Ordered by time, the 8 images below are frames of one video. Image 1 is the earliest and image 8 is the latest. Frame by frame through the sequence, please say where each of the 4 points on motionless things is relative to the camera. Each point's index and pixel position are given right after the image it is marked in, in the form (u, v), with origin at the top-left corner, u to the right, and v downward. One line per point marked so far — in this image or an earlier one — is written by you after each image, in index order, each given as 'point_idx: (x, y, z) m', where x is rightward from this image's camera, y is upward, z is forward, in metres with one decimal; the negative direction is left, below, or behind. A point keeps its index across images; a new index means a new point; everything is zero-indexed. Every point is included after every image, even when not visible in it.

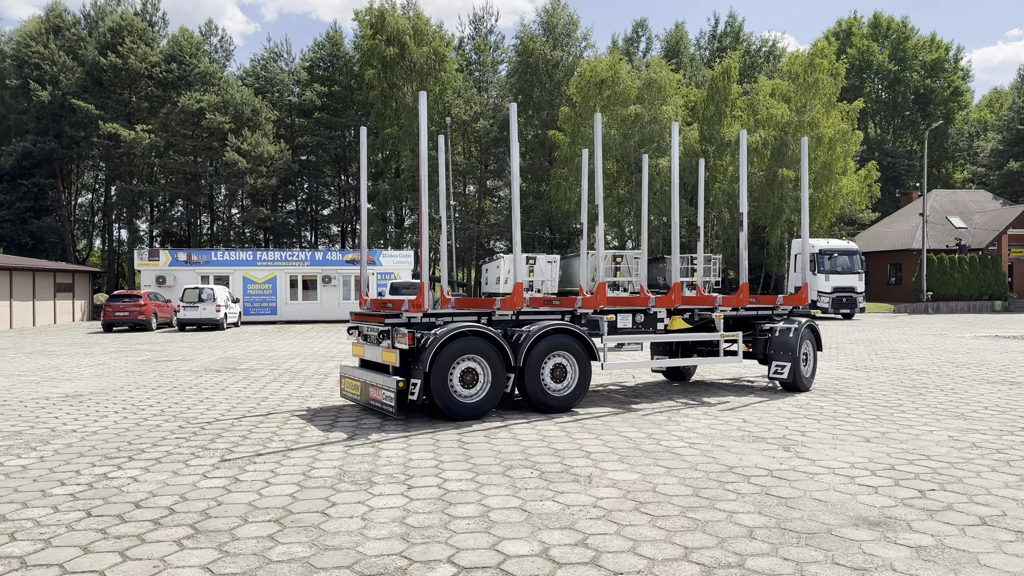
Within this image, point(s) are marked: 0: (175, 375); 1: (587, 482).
0: (-5.7, -1.5, +13.8) m
1: (+0.6, -1.5, +6.2) m
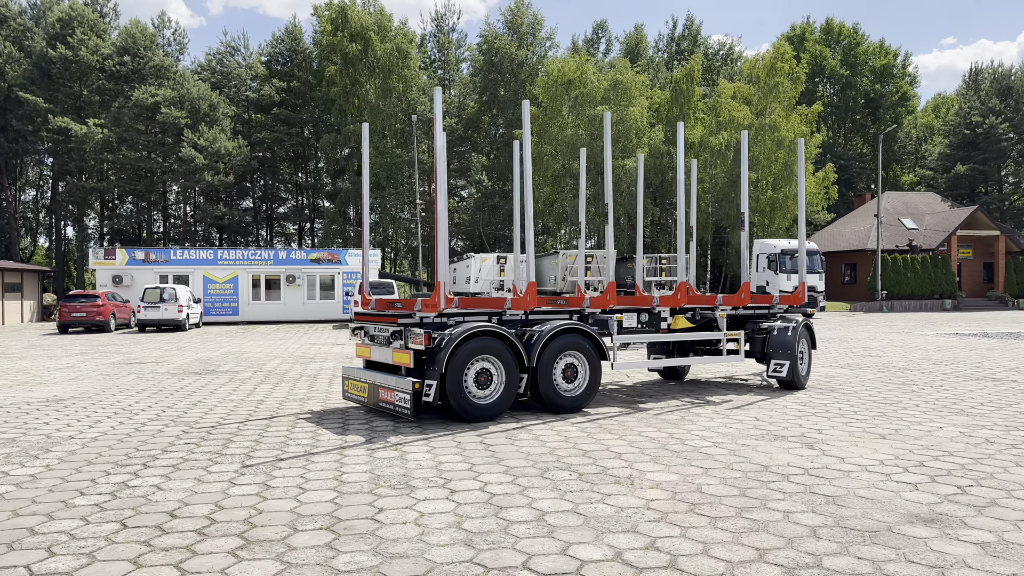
0: (-5.9, -1.5, +13.3) m
1: (+0.9, -1.5, +6.2) m
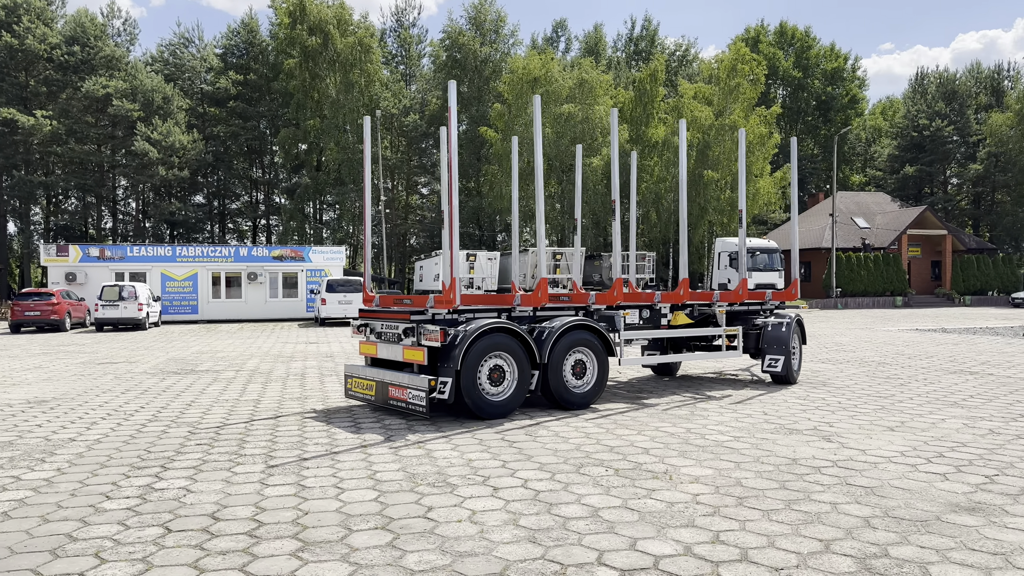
0: (-6.0, -1.4, +12.9) m
1: (+1.2, -1.4, +6.2) m
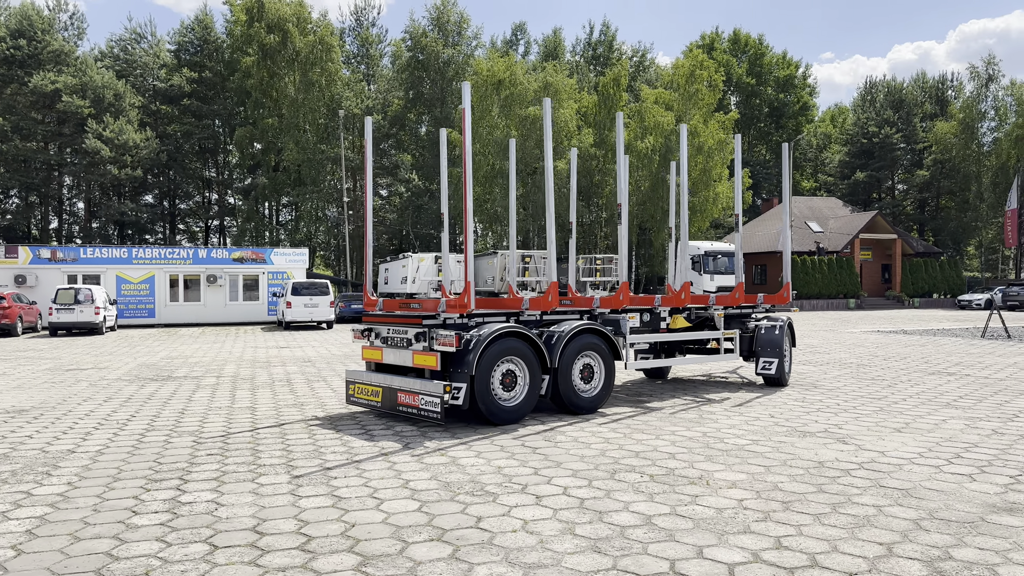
0: (-6.2, -1.5, +12.4) m
1: (+1.5, -1.5, +6.2) m
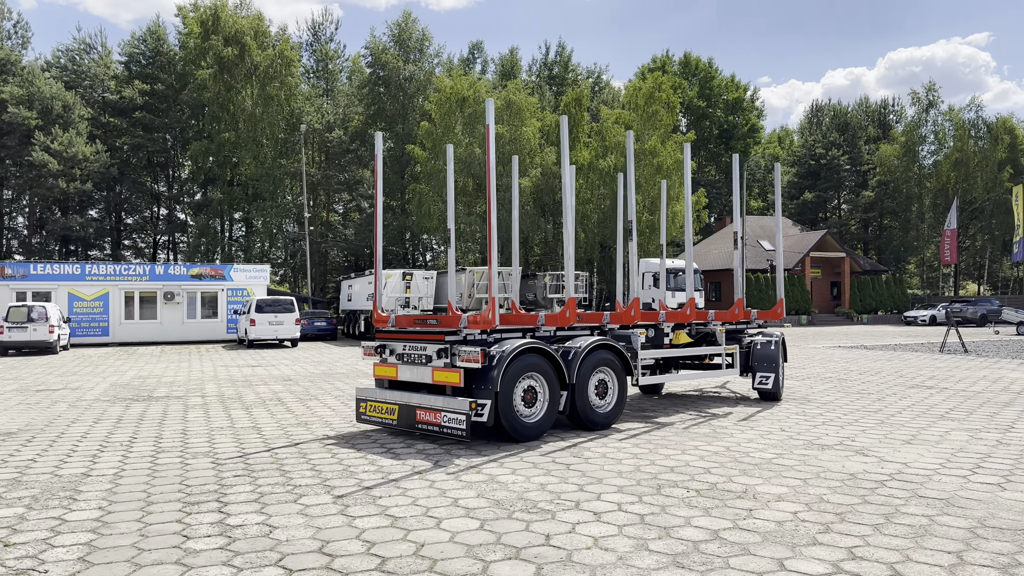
0: (-6.2, -1.7, +11.9) m
1: (+1.9, -1.6, +6.2) m
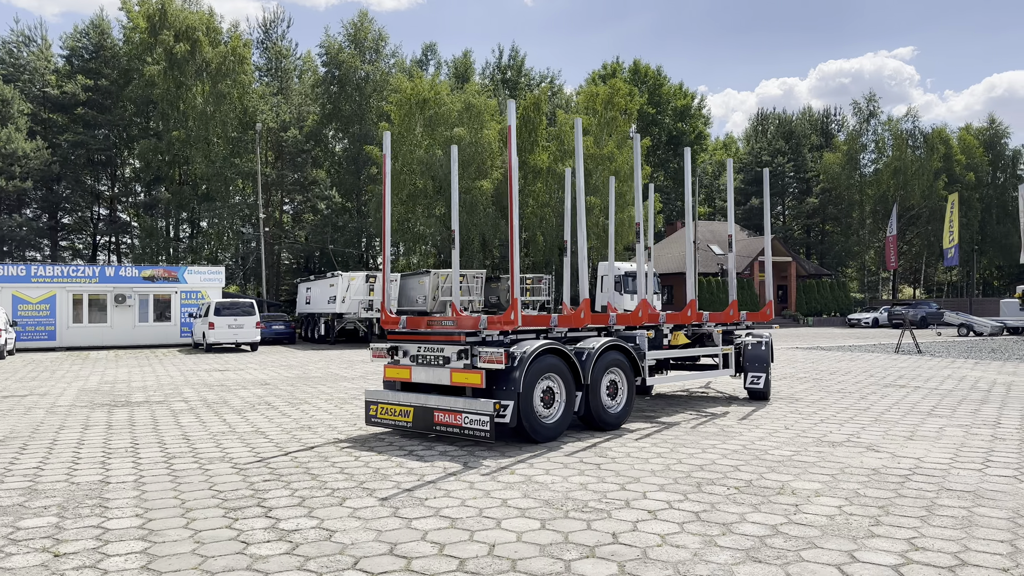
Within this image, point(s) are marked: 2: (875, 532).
0: (-6.2, -1.7, +11.5) m
1: (+2.2, -1.6, +6.4) m
2: (+2.4, -1.6, +5.4) m
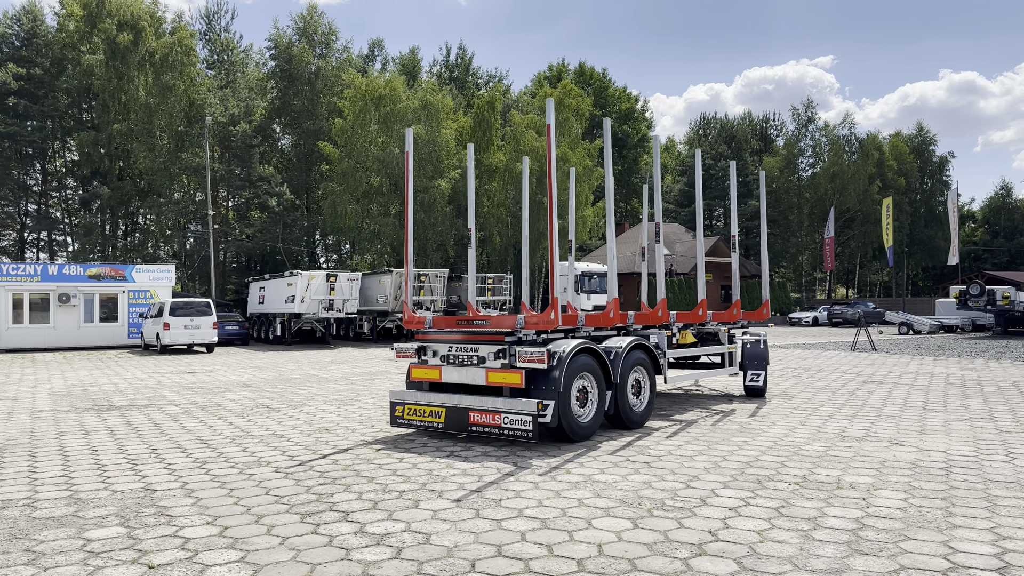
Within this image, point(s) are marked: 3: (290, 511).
0: (-6.1, -1.7, +10.9) m
1: (+2.8, -1.6, +6.5) m
2: (+3.0, -1.6, +5.5) m
3: (-1.7, -1.6, +5.9) m
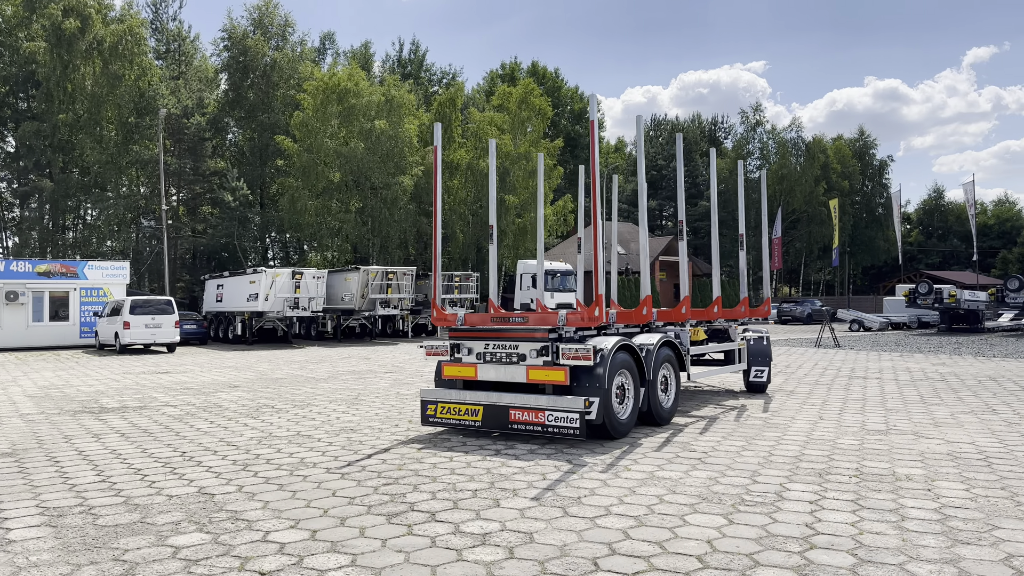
0: (-5.9, -1.7, +10.4) m
1: (+3.3, -1.6, +6.7) m
2: (+3.6, -1.6, +5.7) m
3: (-1.0, -1.6, +5.7) m
